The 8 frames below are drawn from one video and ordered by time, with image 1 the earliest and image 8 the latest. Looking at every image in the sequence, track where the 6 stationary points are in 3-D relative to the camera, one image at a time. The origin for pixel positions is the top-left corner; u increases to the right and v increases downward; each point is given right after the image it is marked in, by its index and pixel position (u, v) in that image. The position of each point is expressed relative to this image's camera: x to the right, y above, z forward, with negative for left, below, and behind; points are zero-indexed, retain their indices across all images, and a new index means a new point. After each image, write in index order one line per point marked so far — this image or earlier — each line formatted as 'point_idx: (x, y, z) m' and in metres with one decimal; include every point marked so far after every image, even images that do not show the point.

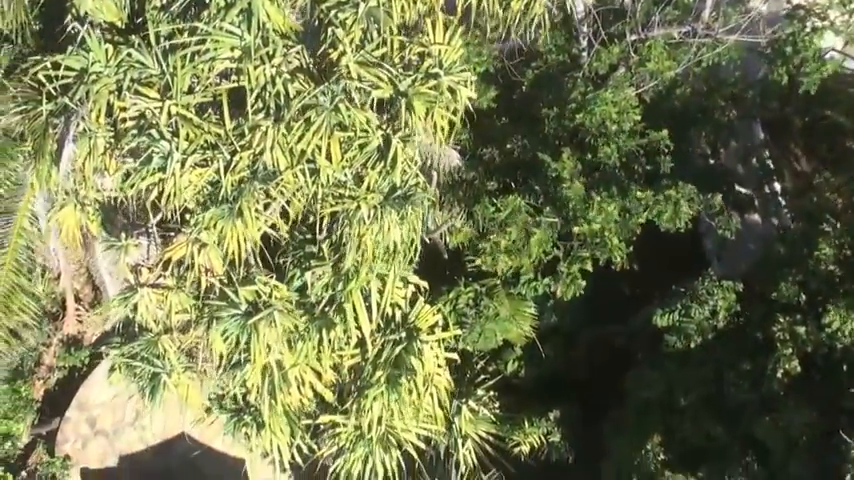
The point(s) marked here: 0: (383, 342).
0: (-0.3, -0.7, +9.3) m
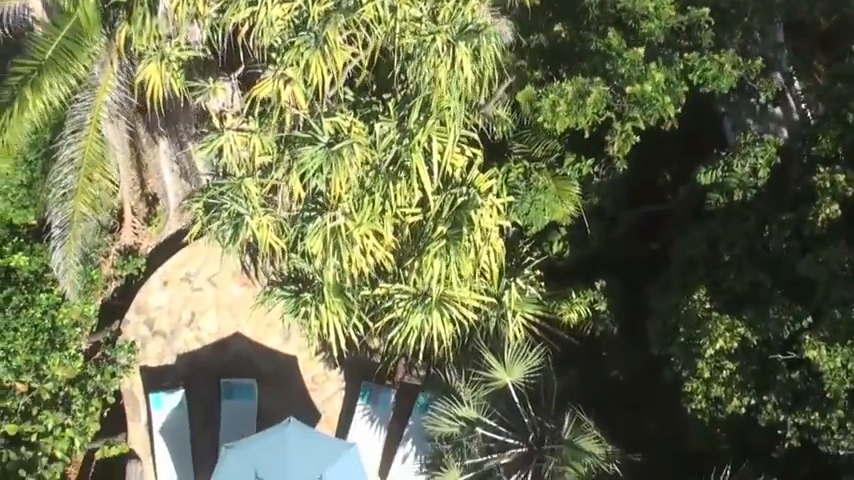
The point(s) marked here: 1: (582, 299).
0: (+0.1, +0.4, +9.9) m
1: (+1.4, -0.5, +10.6) m
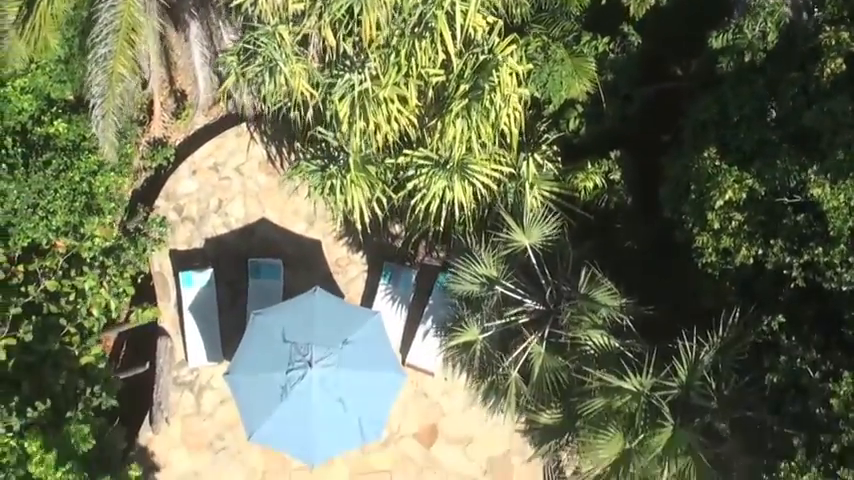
0: (+0.3, +1.6, +10.4) m
1: (+1.6, +0.7, +11.0) m
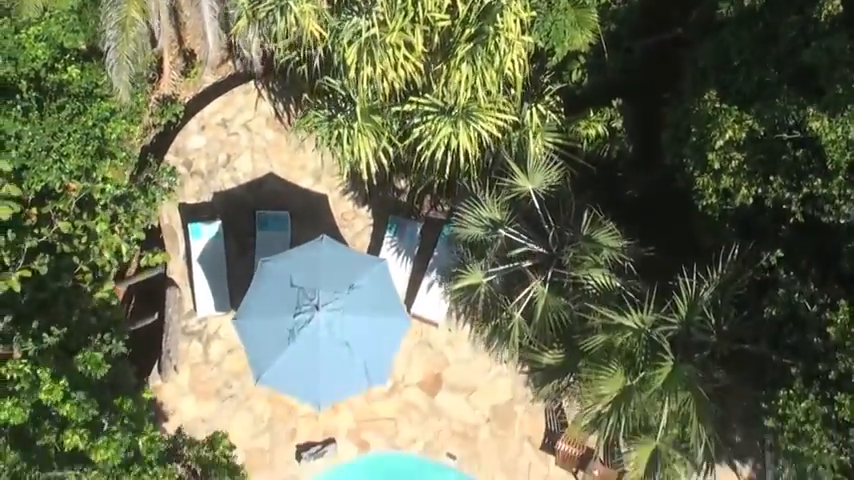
0: (+0.4, +2.1, +10.6) m
1: (+1.7, +1.2, +11.2) m
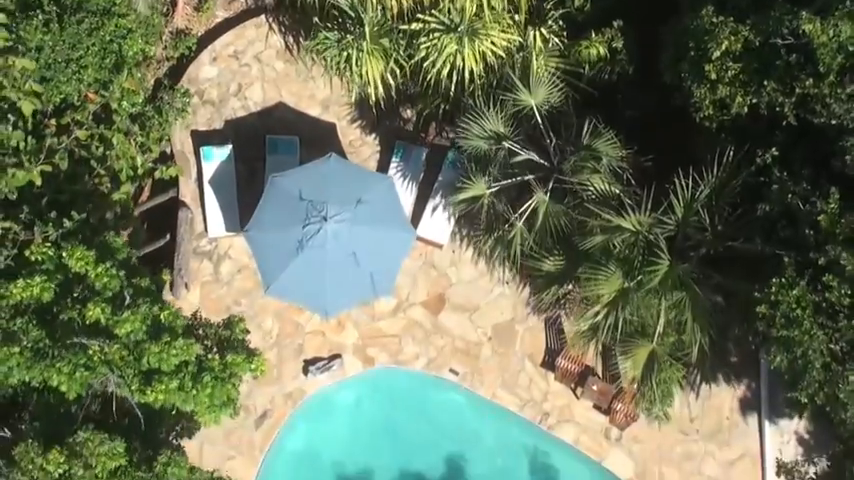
0: (+0.5, +2.9, +11.0) m
1: (+1.7, +2.0, +11.6) m
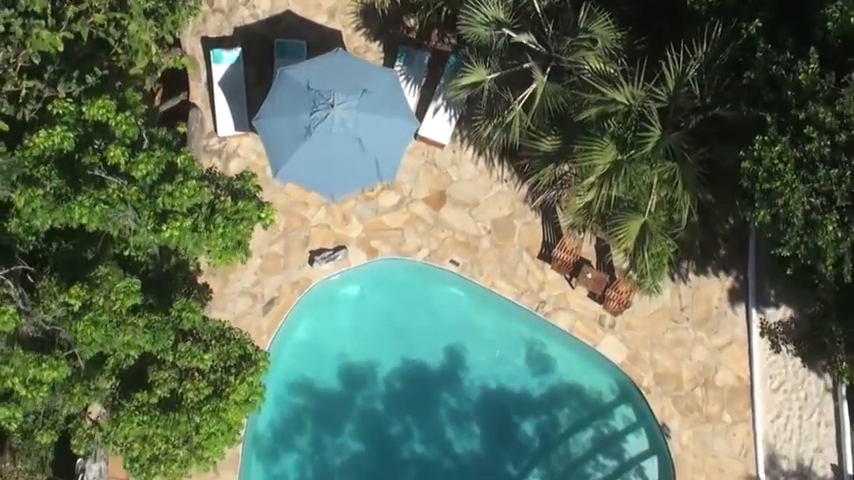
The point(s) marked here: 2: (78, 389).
0: (+0.5, +4.1, +11.5) m
1: (+1.8, +3.1, +12.2) m
2: (-2.8, -1.2, +9.4) m
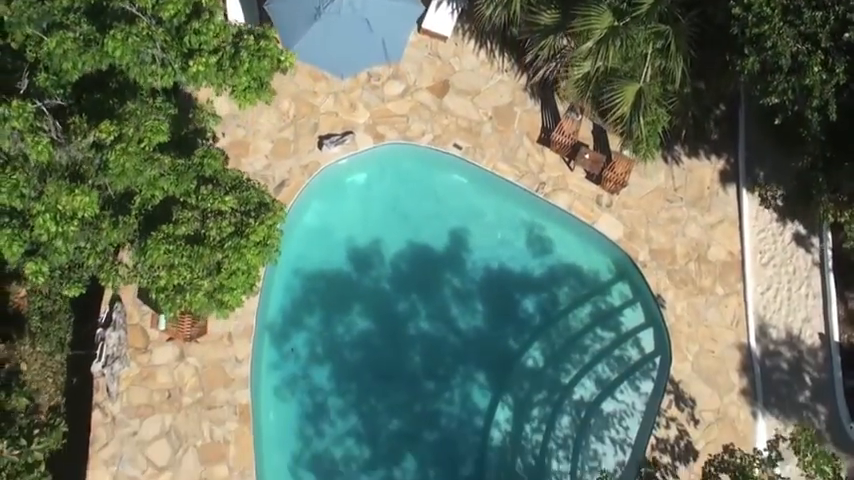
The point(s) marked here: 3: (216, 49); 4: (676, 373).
0: (+0.6, +5.4, +12.1) m
1: (+1.8, +4.5, +12.7) m
2: (-2.7, +0.1, +9.9) m
3: (-1.8, +1.6, +9.9) m
4: (+2.7, -1.5, +12.9) m
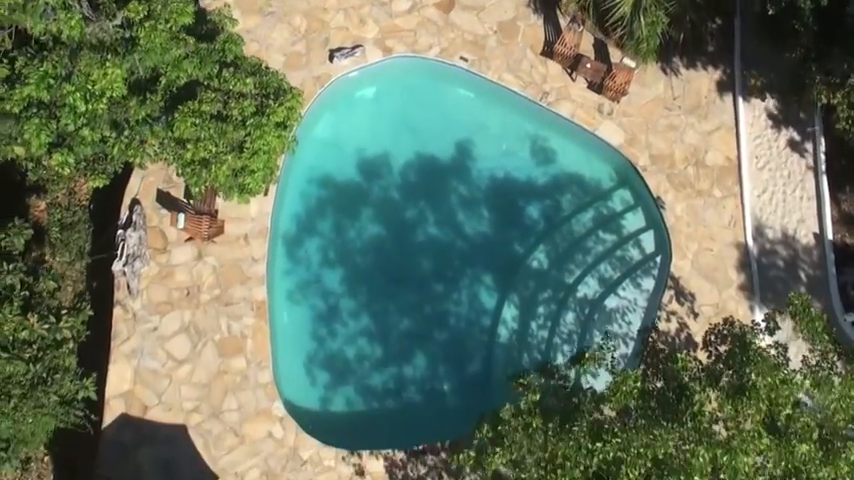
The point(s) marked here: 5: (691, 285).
0: (+0.6, +6.5, +12.6) m
1: (+1.9, +5.6, +13.3) m
2: (-2.6, +1.2, +10.4) m
3: (-1.7, +2.7, +10.4) m
4: (+2.8, -0.3, +13.4) m
5: (+3.0, -0.5, +13.3) m
